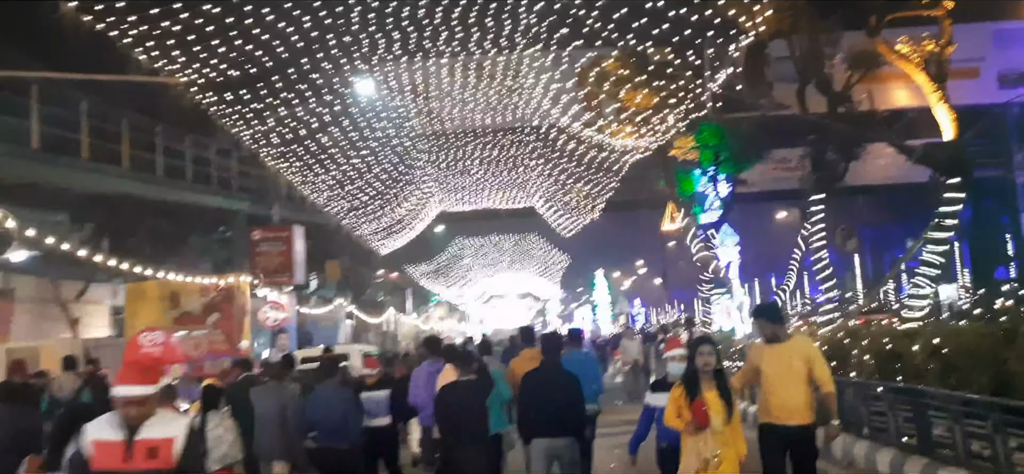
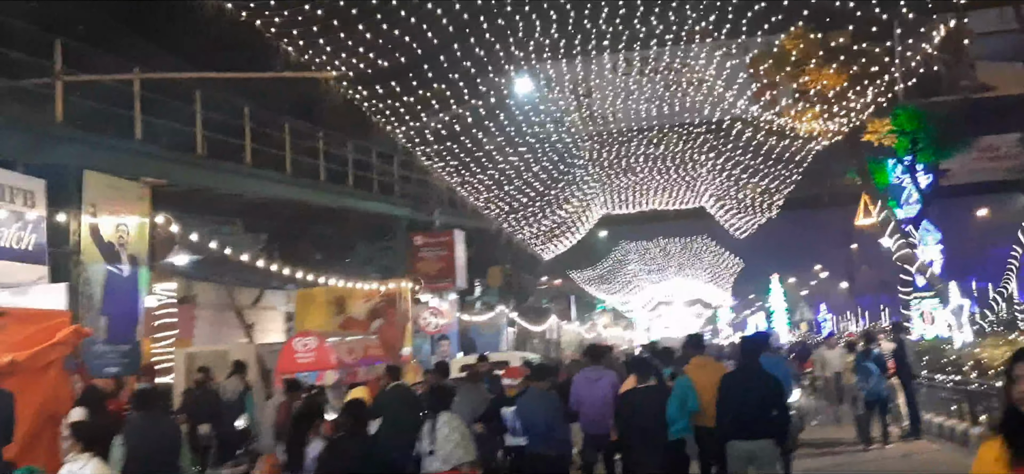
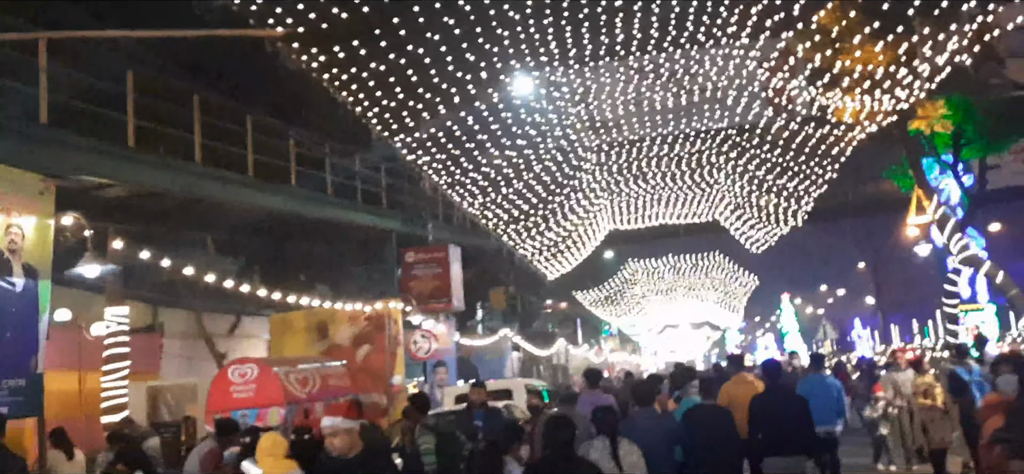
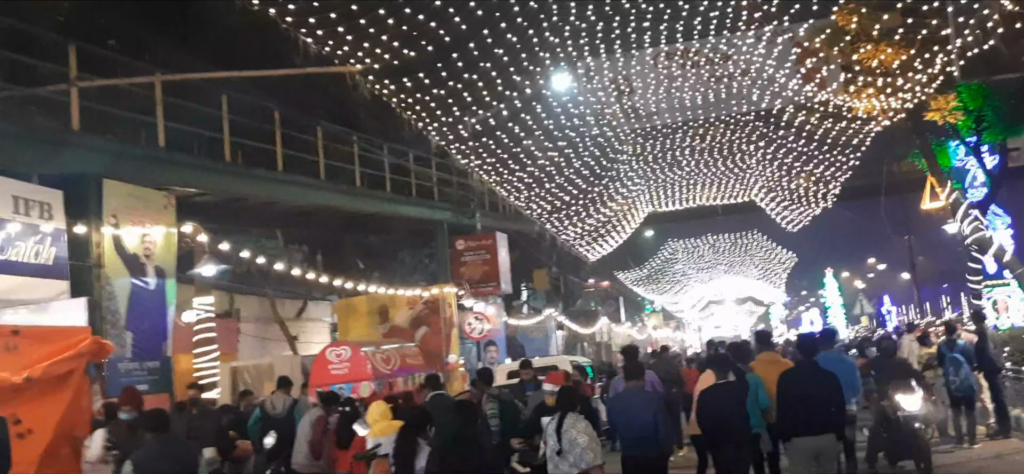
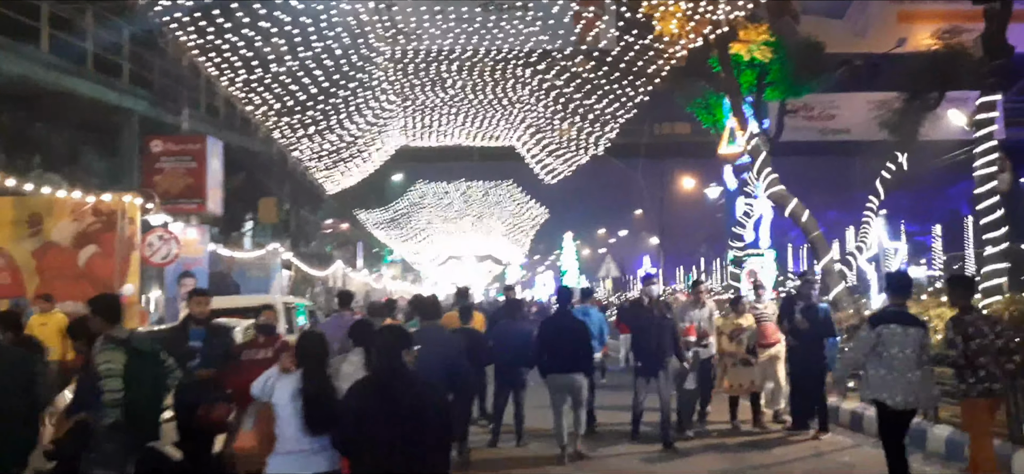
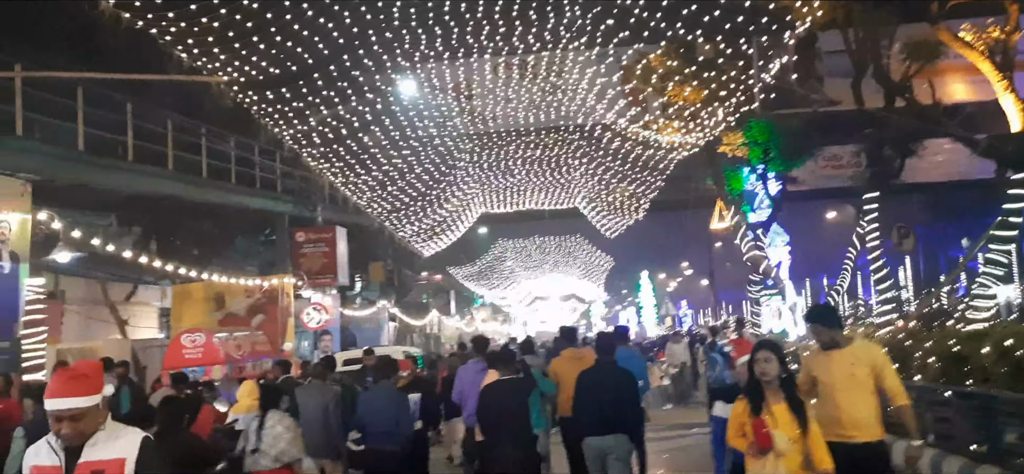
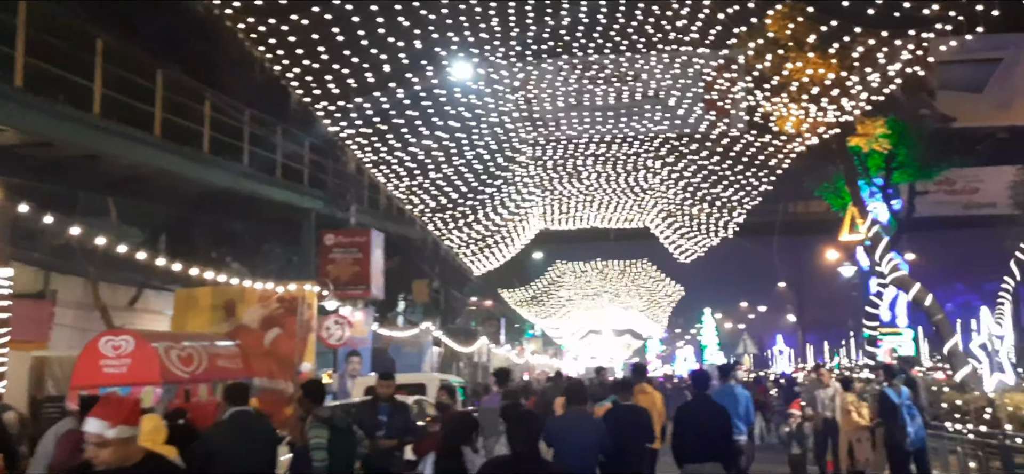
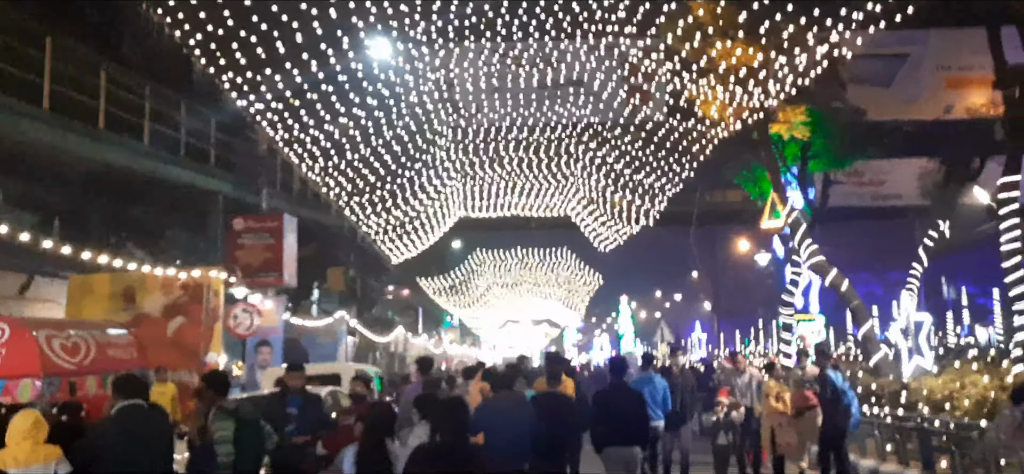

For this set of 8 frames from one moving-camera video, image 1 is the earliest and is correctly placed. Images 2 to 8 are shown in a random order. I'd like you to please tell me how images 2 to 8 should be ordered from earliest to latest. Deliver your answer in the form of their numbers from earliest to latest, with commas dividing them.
6, 2, 4, 3, 7, 8, 5
